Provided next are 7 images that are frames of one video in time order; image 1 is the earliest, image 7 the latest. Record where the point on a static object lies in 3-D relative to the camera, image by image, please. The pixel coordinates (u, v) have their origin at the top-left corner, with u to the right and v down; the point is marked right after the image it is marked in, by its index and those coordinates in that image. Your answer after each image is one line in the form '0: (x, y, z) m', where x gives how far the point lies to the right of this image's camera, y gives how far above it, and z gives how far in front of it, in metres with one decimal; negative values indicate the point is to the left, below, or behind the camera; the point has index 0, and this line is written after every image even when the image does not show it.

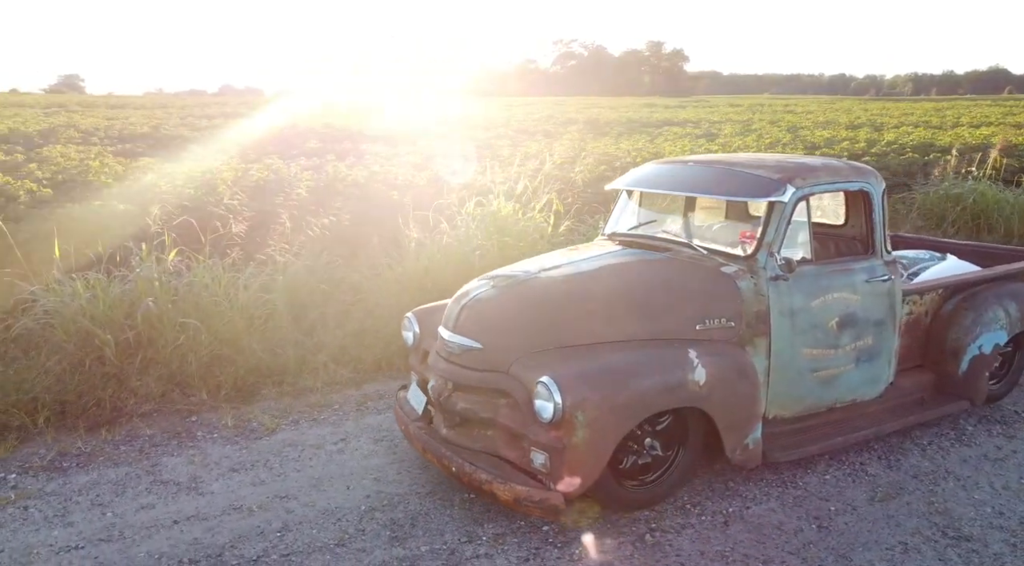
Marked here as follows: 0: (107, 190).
0: (-4.5, +1.1, +8.3) m
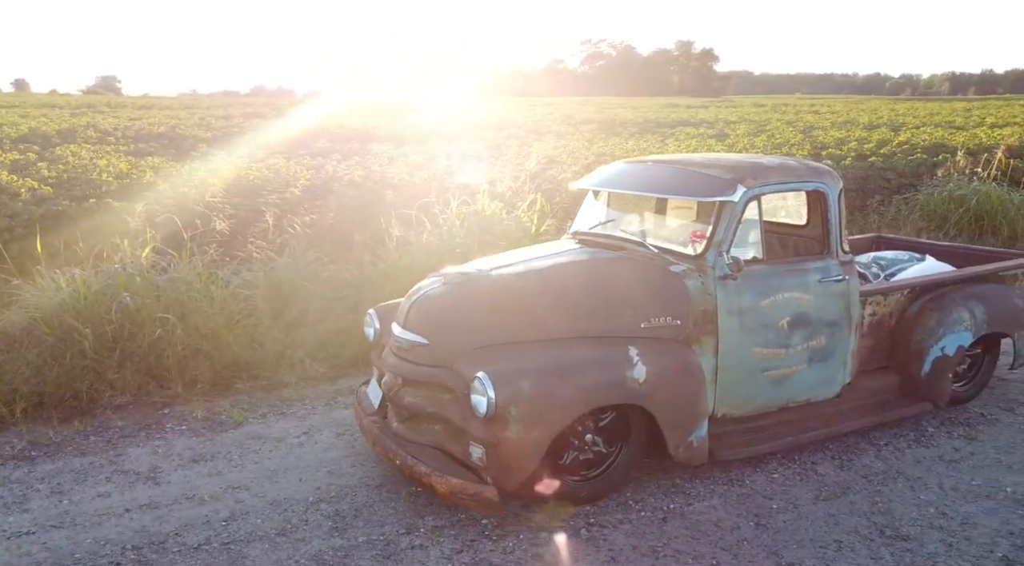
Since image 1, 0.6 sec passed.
0: (-4.6, +1.1, +8.5) m
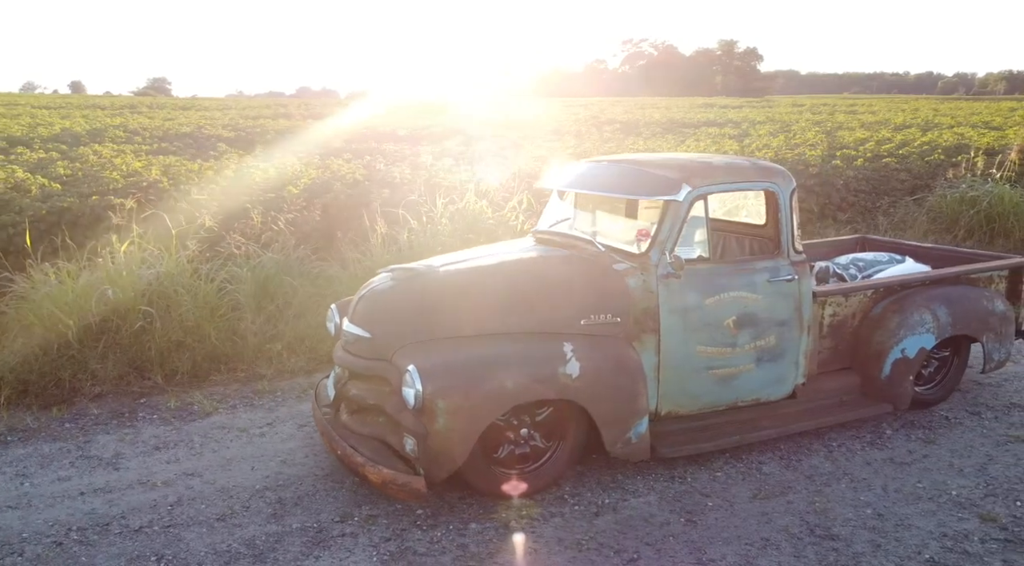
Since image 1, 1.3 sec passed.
0: (-4.7, +1.2, +8.7) m
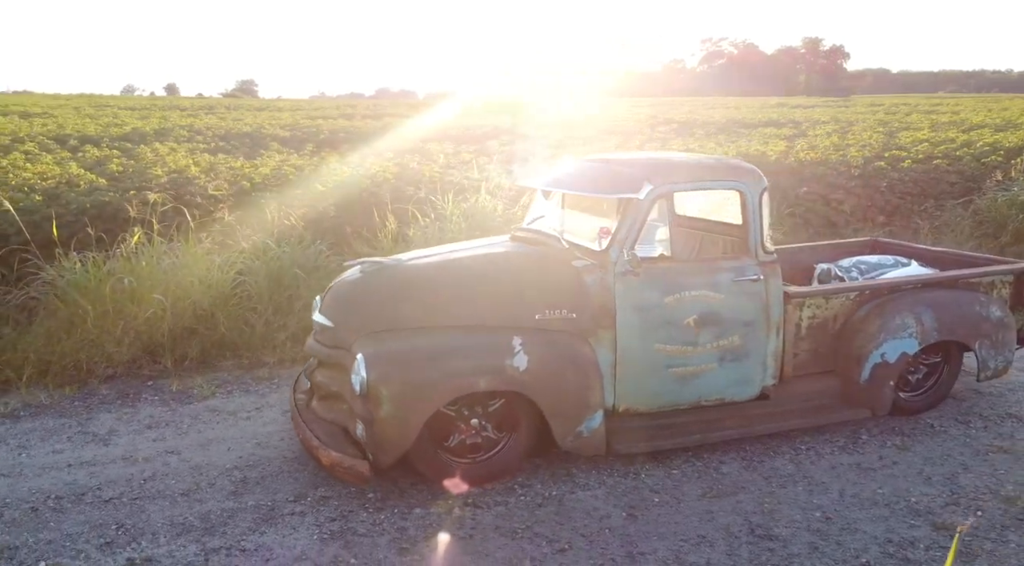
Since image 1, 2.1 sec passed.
0: (-4.4, +1.3, +9.2) m
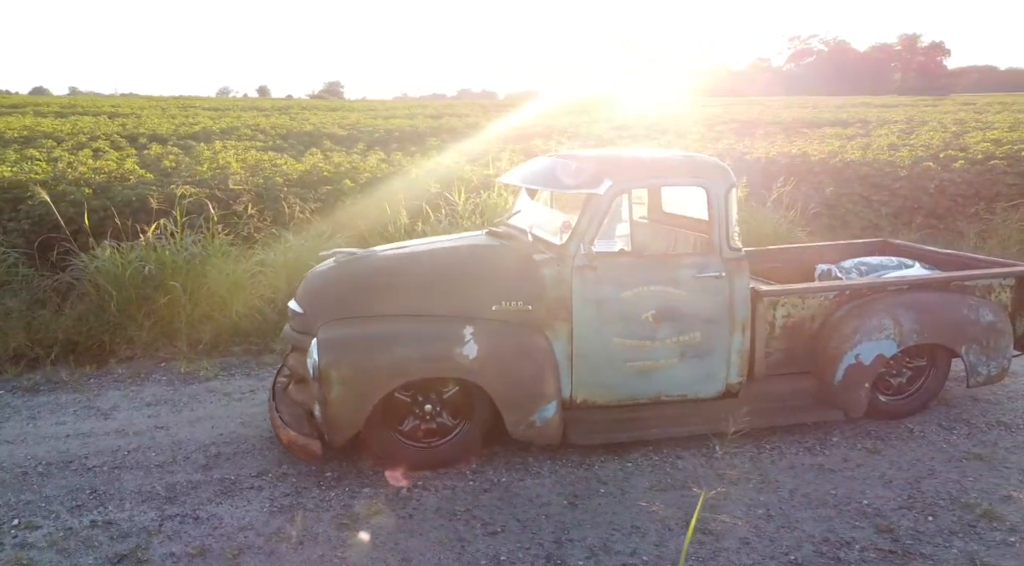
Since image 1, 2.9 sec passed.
0: (-4.1, +1.4, +9.7) m
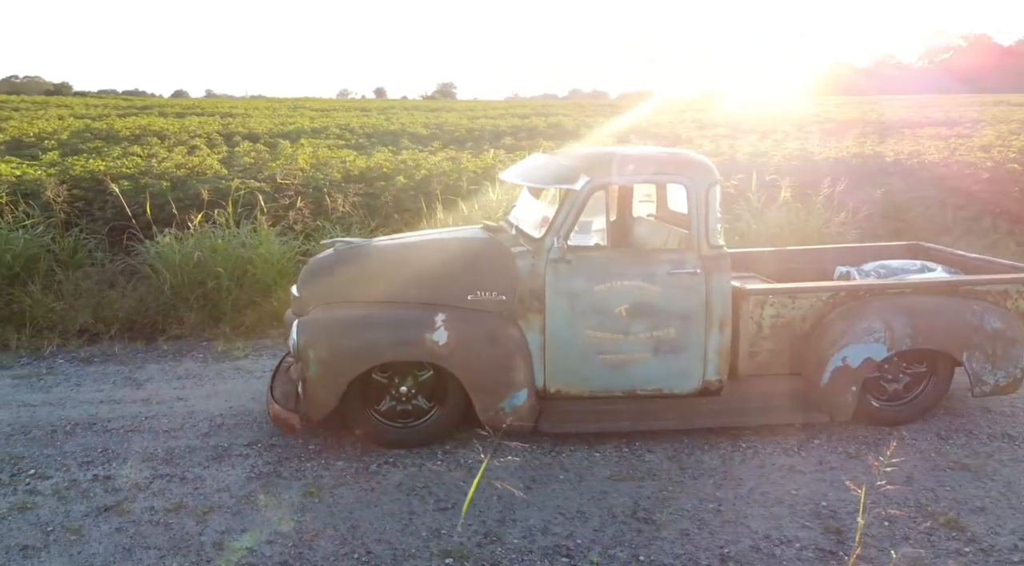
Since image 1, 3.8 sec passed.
0: (-3.4, +1.6, +10.3) m
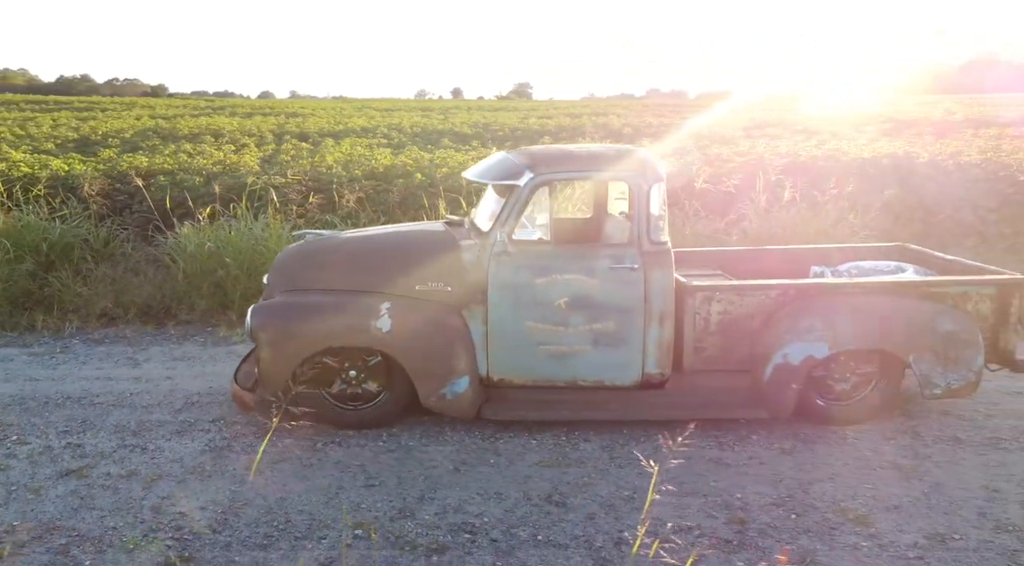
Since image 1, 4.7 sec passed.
0: (-3.1, +1.7, +10.7) m
